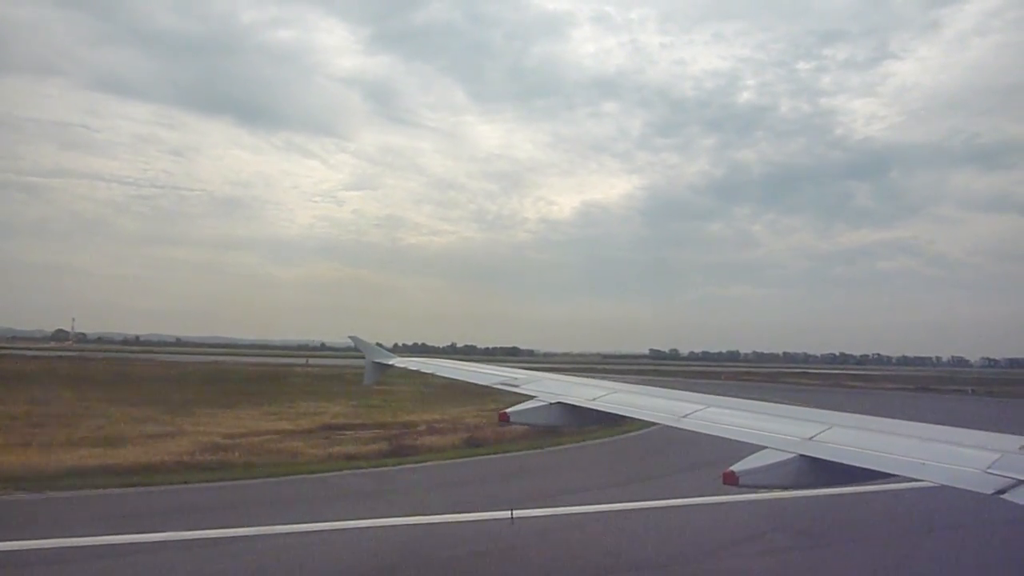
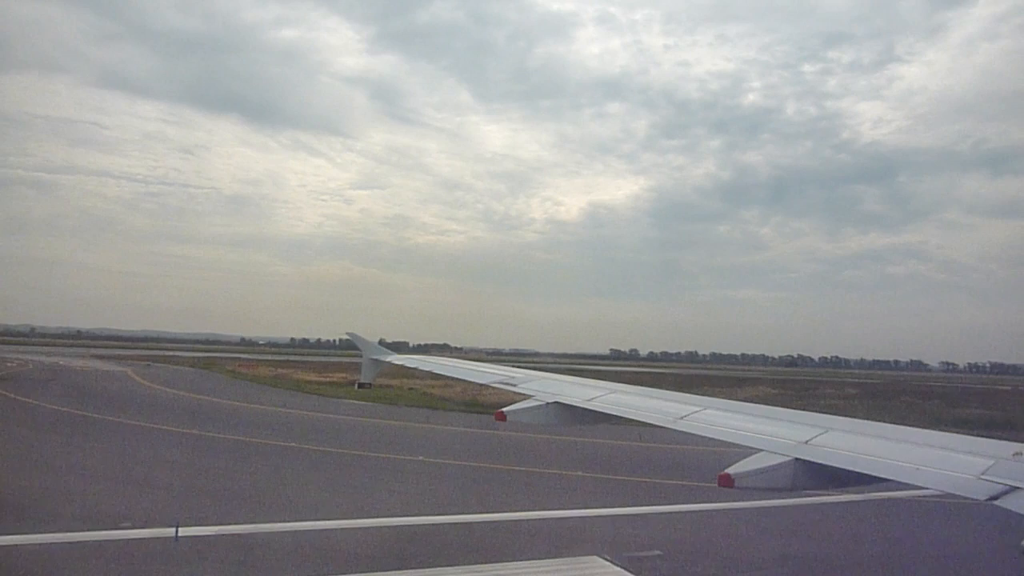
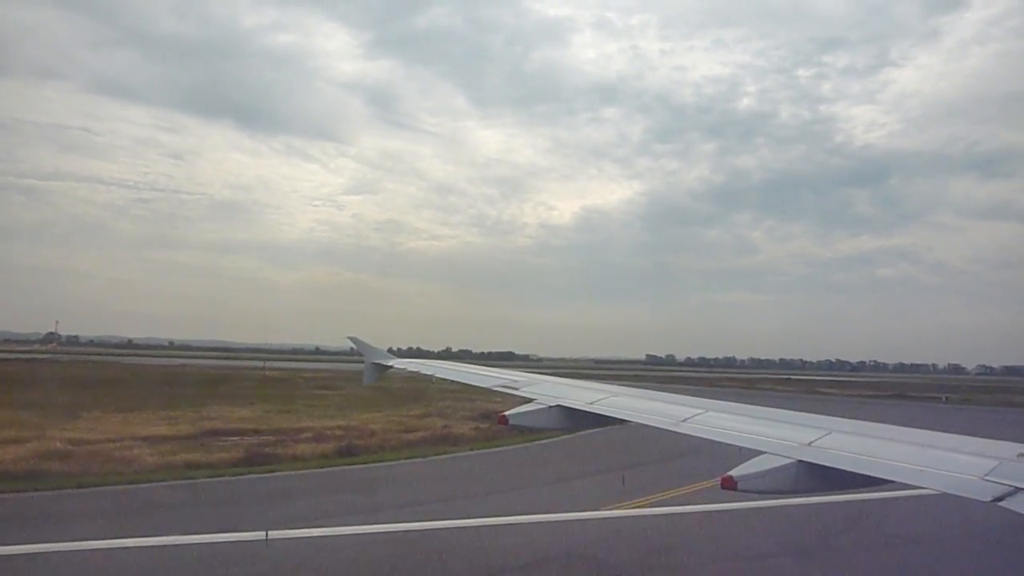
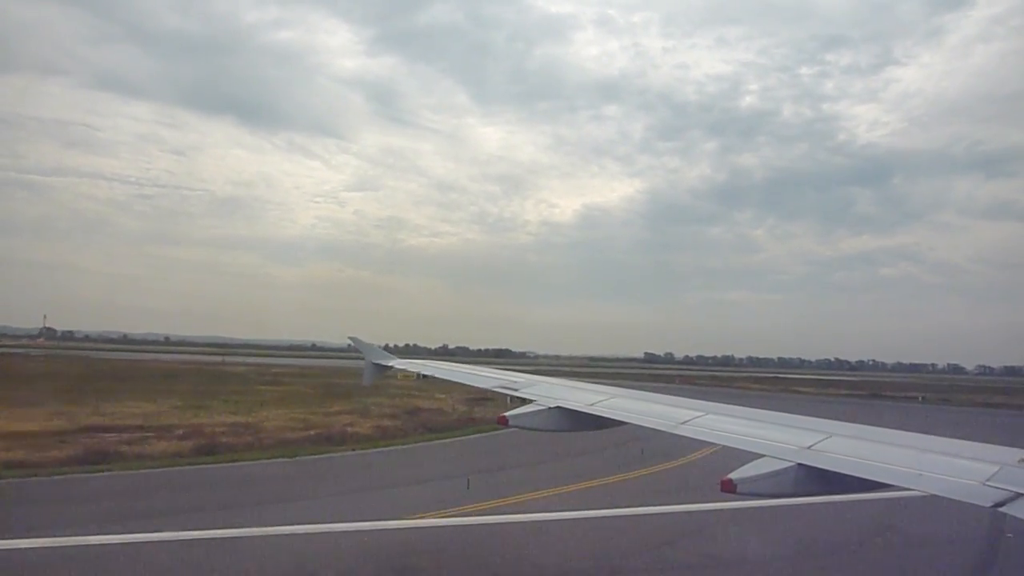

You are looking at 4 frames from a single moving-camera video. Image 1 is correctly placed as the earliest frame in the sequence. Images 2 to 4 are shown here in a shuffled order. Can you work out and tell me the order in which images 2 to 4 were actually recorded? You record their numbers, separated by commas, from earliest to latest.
3, 4, 2
